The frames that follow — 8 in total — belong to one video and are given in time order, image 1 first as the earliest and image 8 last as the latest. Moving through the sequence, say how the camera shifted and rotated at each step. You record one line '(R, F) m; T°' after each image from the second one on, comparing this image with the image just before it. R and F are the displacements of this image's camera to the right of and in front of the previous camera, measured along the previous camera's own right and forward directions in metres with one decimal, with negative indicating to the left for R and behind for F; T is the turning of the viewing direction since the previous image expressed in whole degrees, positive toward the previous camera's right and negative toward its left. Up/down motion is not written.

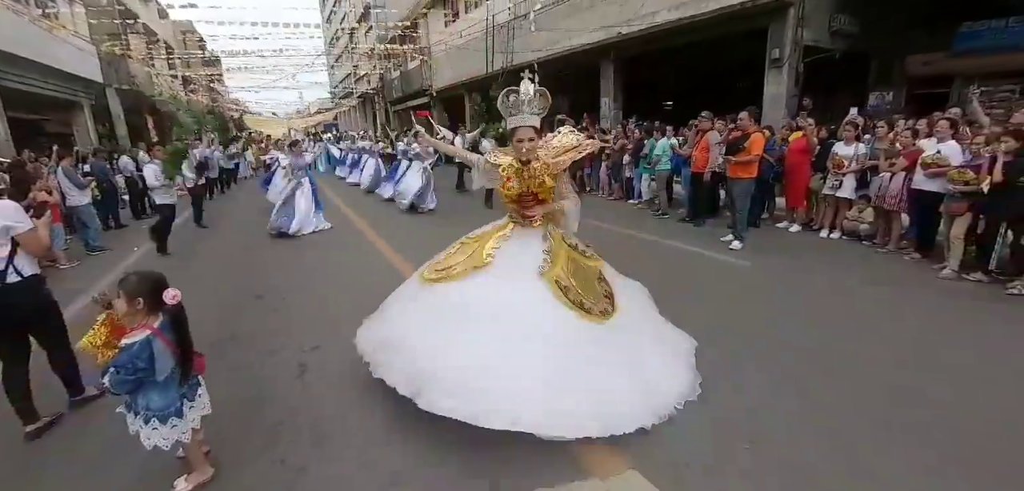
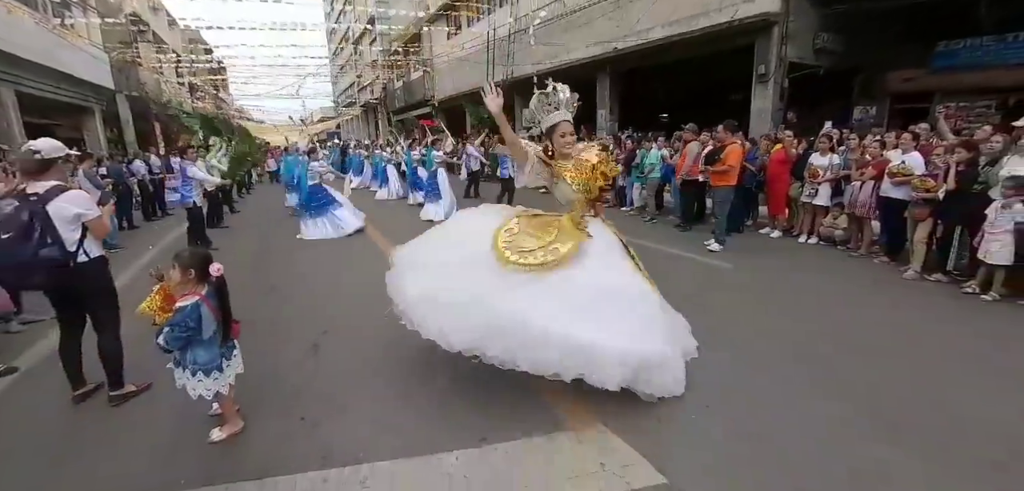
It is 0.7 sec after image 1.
(+0.1, -0.4) m; 0°
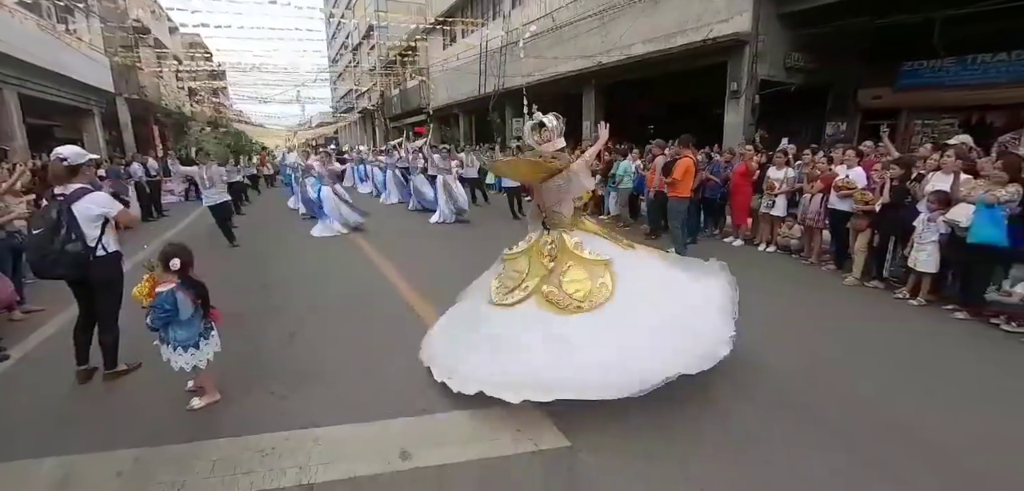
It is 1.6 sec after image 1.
(+0.3, -0.4) m; 0°
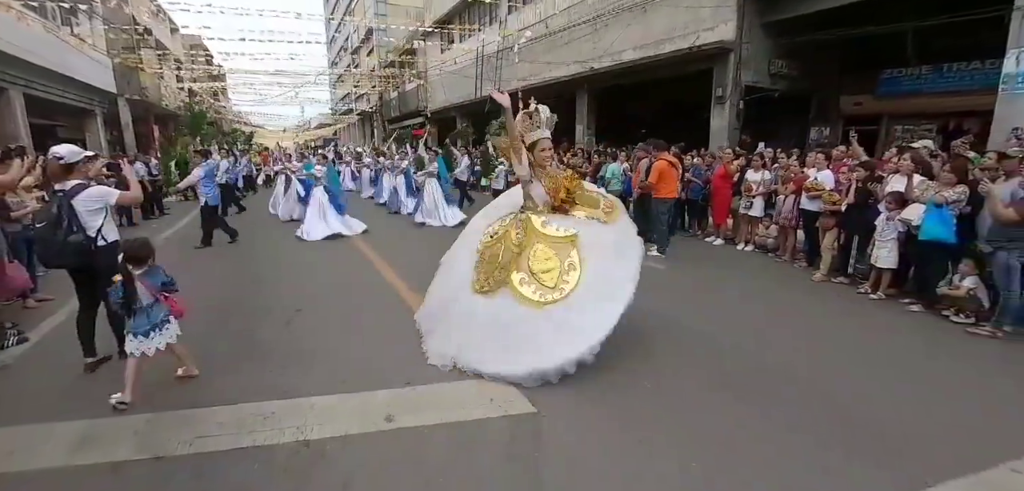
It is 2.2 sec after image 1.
(+0.1, -0.3) m; 0°
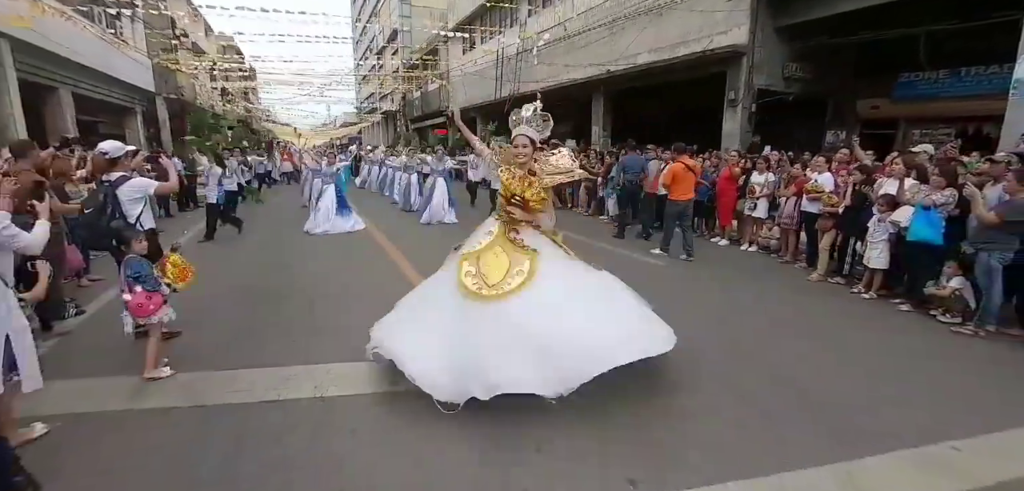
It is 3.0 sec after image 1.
(+0.2, -0.4) m; -2°
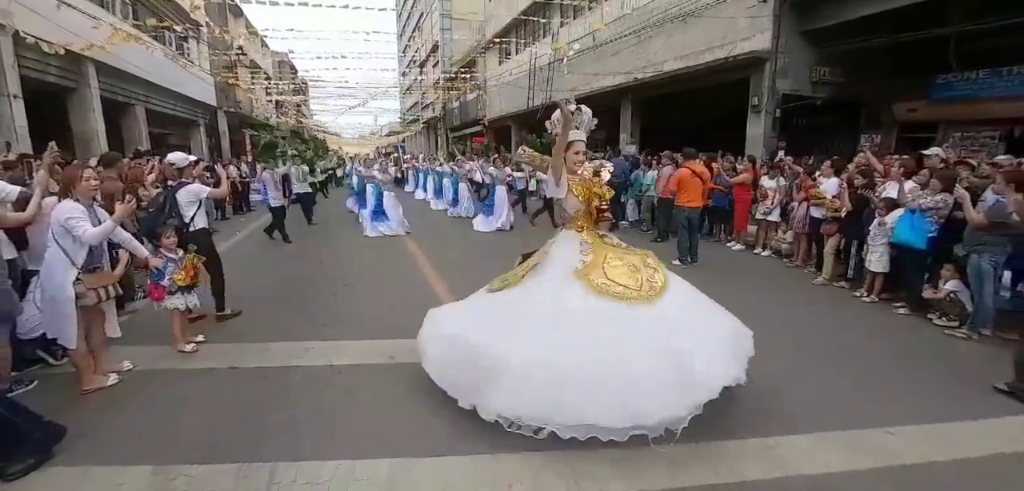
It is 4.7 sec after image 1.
(+0.5, -0.4) m; -5°
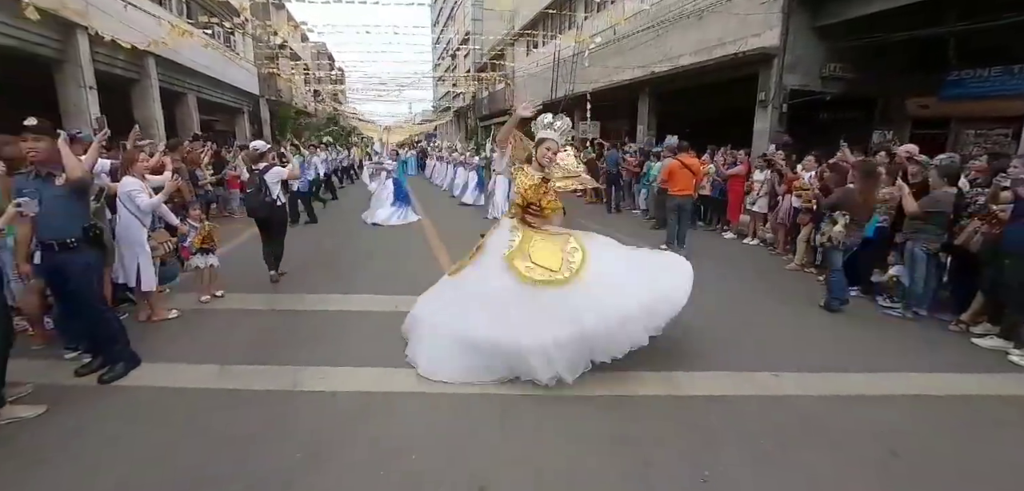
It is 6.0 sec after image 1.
(+0.5, -0.8) m; -4°
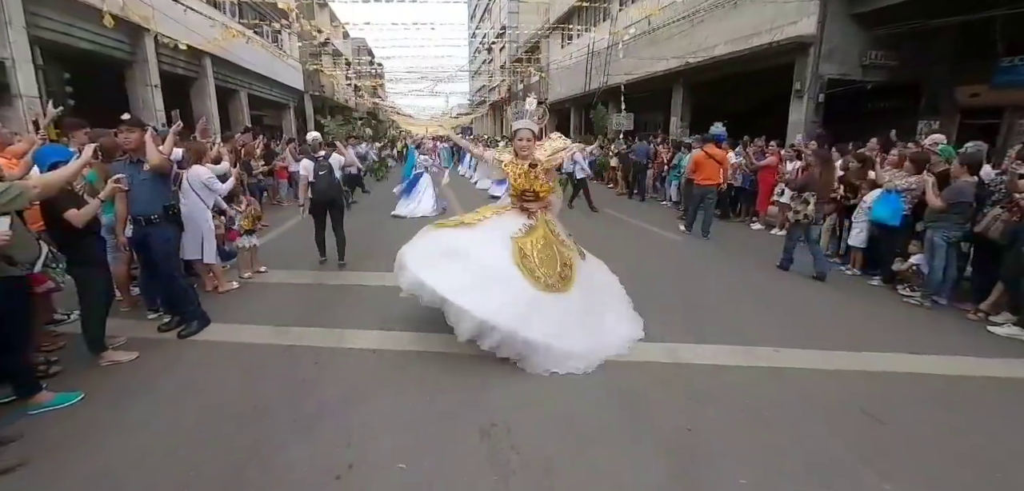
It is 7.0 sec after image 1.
(+0.1, -0.4) m; -4°
